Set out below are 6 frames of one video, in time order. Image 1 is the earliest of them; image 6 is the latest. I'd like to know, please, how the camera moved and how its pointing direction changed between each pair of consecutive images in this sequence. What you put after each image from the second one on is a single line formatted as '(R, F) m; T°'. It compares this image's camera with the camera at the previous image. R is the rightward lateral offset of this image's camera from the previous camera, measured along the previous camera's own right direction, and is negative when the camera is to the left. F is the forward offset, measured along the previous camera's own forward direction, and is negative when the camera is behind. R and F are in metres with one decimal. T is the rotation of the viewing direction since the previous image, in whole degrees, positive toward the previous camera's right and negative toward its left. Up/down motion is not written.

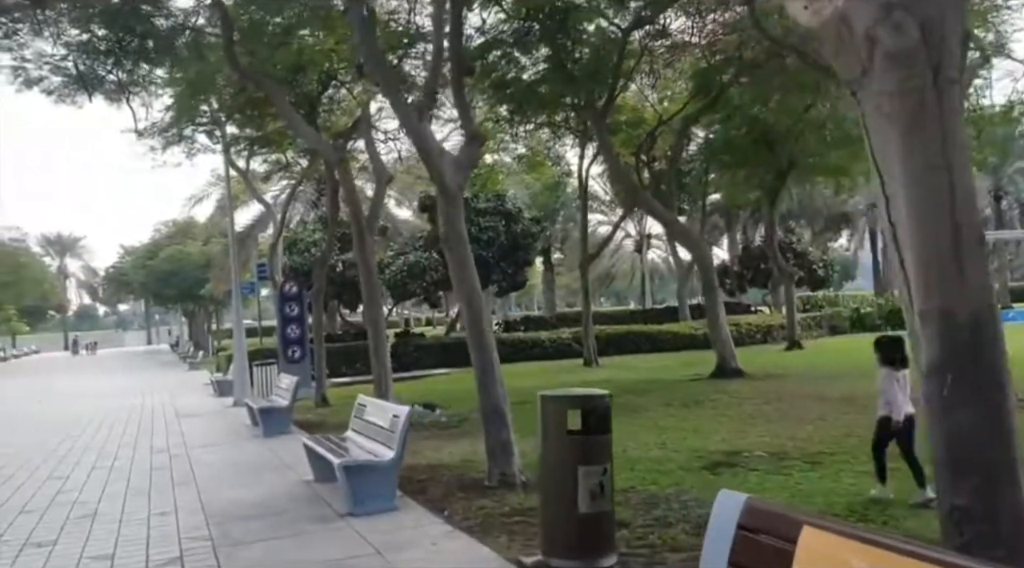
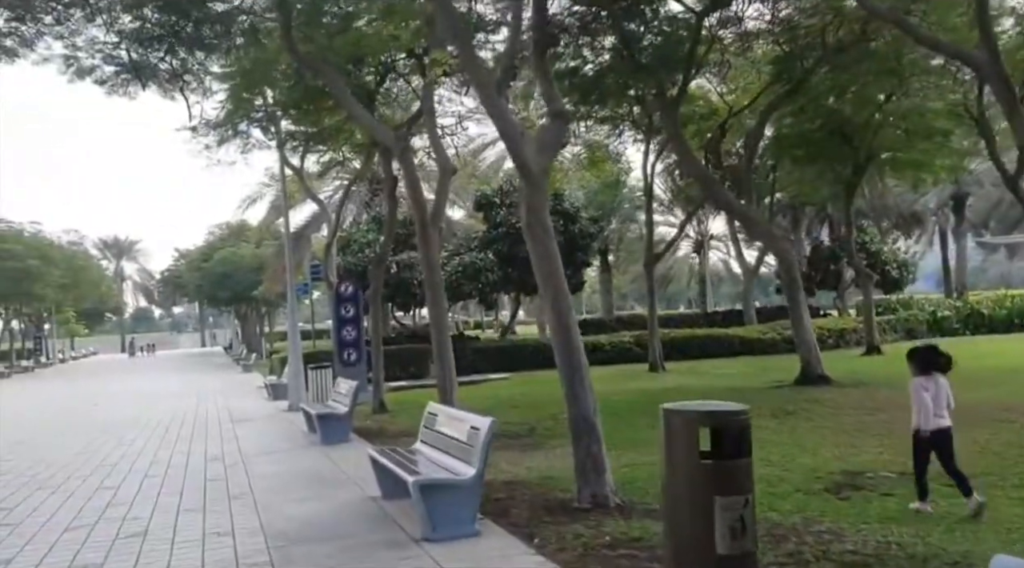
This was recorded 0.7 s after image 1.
(-0.4, +0.8) m; -3°
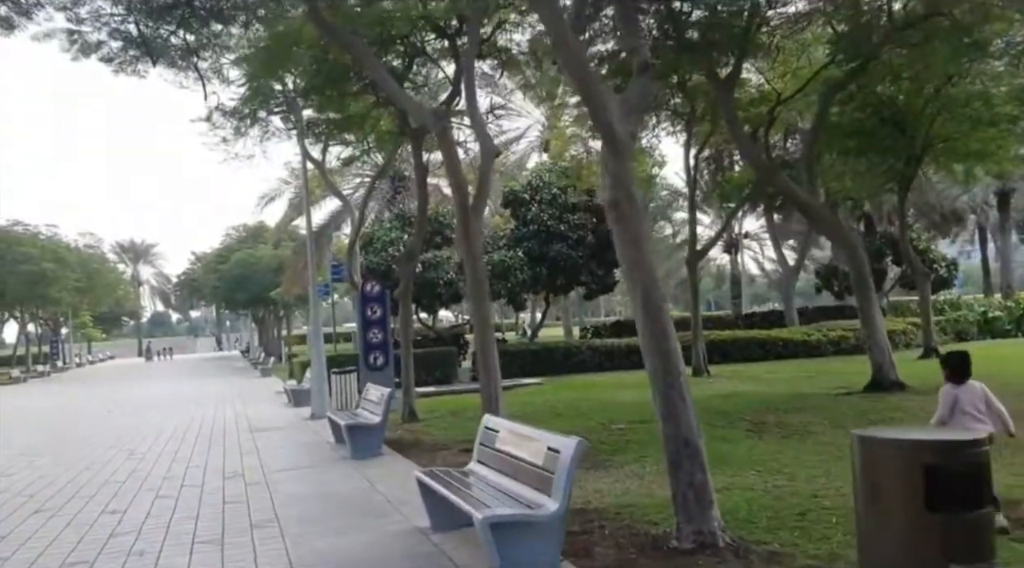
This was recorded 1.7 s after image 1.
(-0.5, +1.2) m; -1°
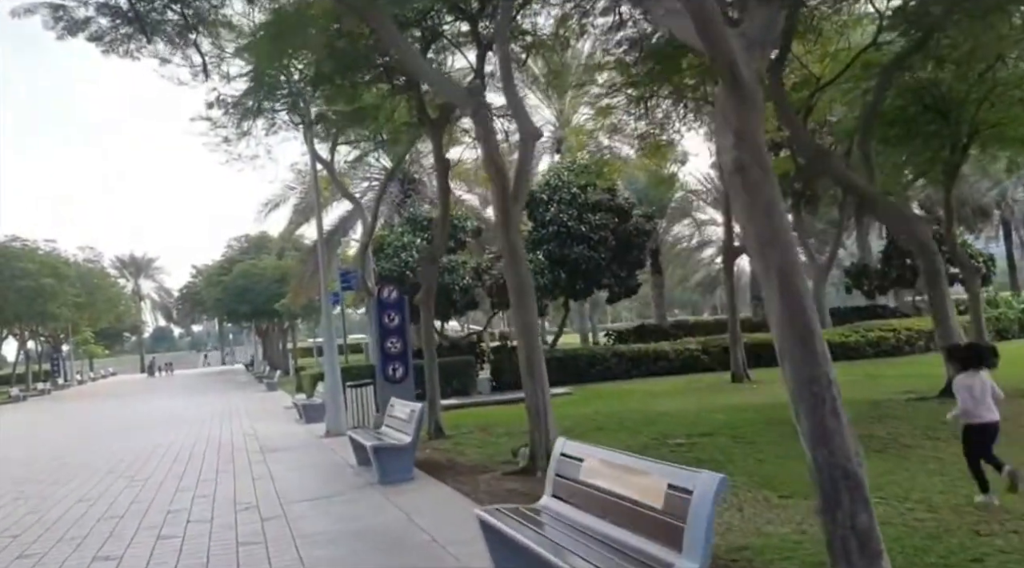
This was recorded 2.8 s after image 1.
(-0.5, +1.2) m; 0°
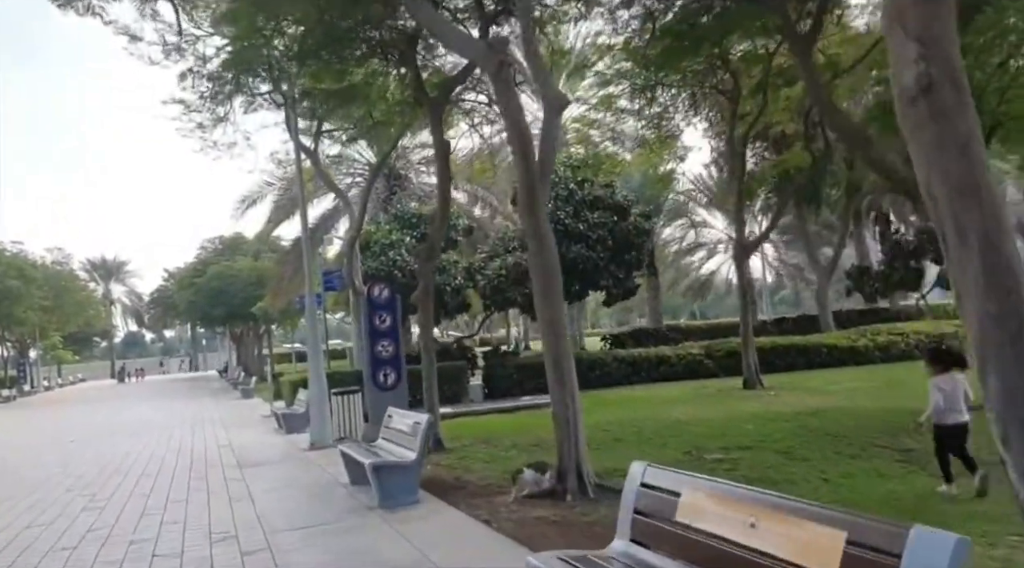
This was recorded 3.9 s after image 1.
(-0.4, +1.2) m; +2°
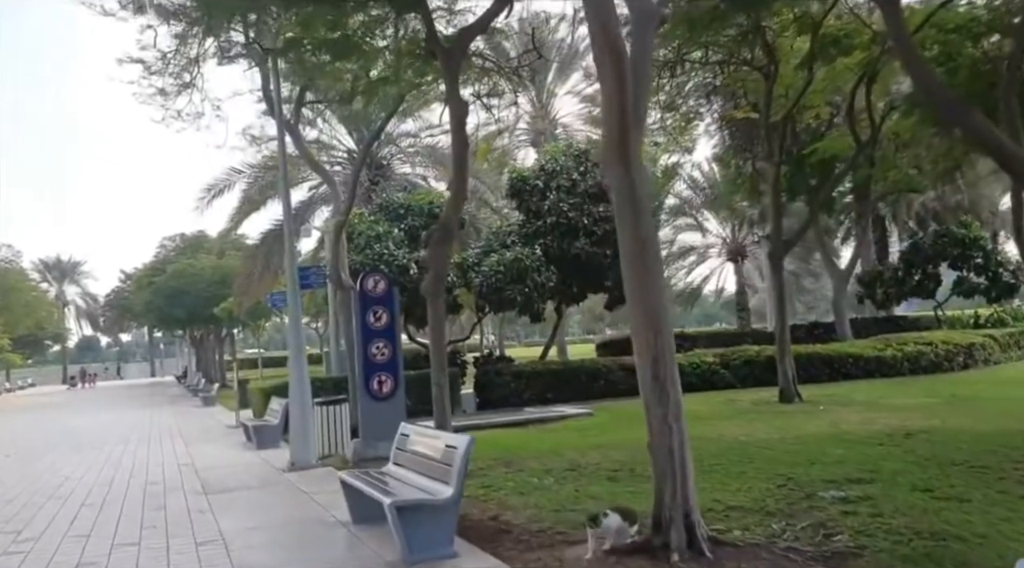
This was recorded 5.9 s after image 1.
(-0.8, +2.1) m; +2°
